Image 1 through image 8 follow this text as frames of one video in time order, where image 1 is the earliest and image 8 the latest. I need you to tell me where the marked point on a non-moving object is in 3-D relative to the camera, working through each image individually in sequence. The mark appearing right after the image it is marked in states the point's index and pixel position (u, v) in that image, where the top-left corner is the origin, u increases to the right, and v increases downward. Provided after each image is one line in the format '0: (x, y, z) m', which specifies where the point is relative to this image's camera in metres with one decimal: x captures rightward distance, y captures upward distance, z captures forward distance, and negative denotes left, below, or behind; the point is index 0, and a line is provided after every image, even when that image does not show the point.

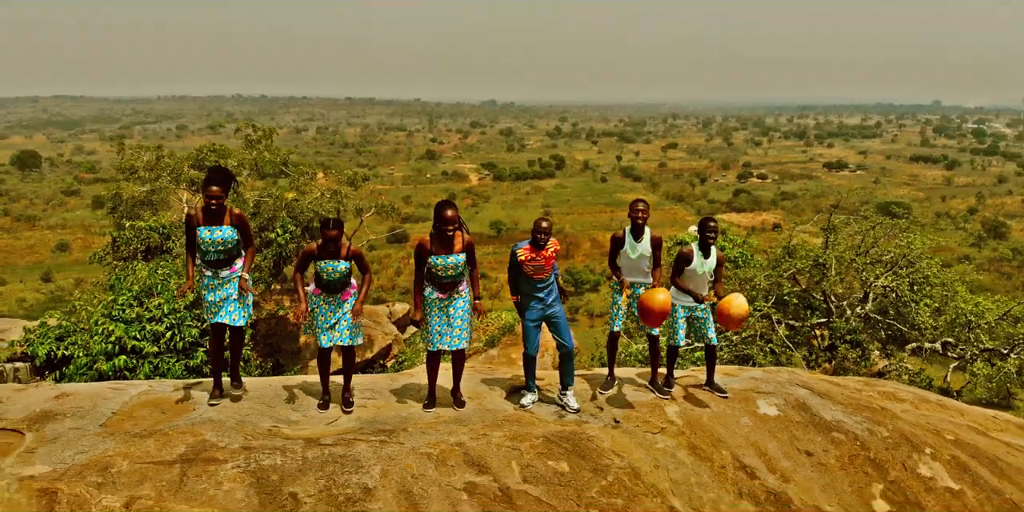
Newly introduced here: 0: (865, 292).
0: (+3.9, -0.4, +9.6) m
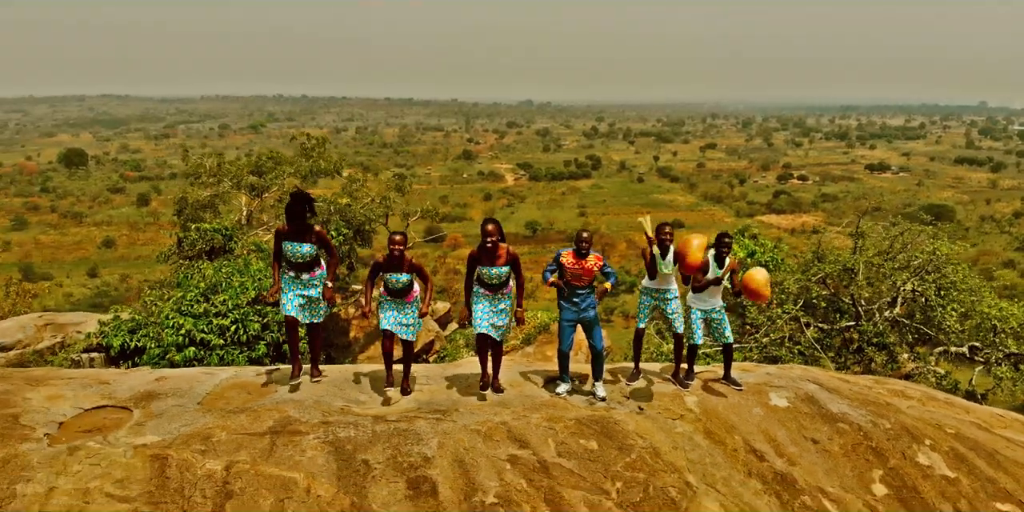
0: (+4.3, -0.4, +9.8) m
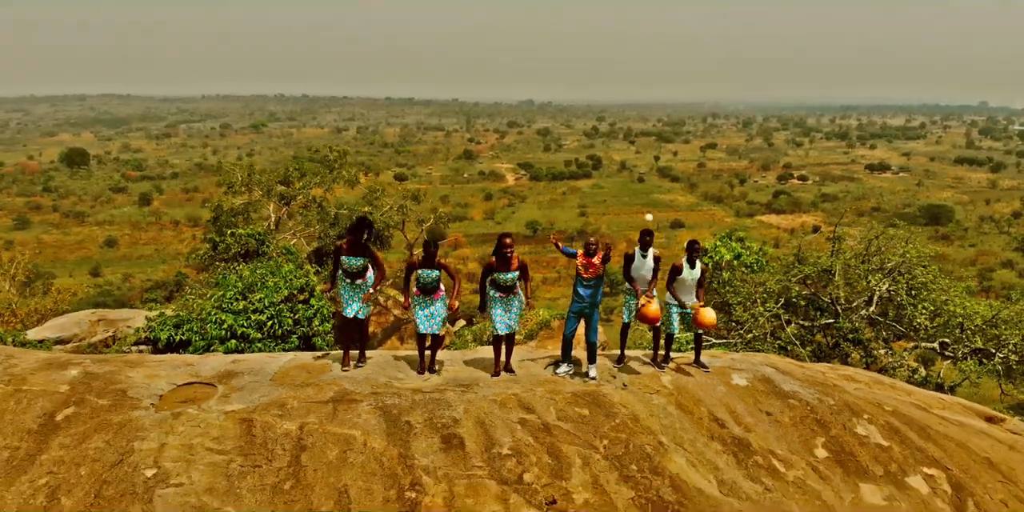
0: (+4.3, -0.5, +10.5) m
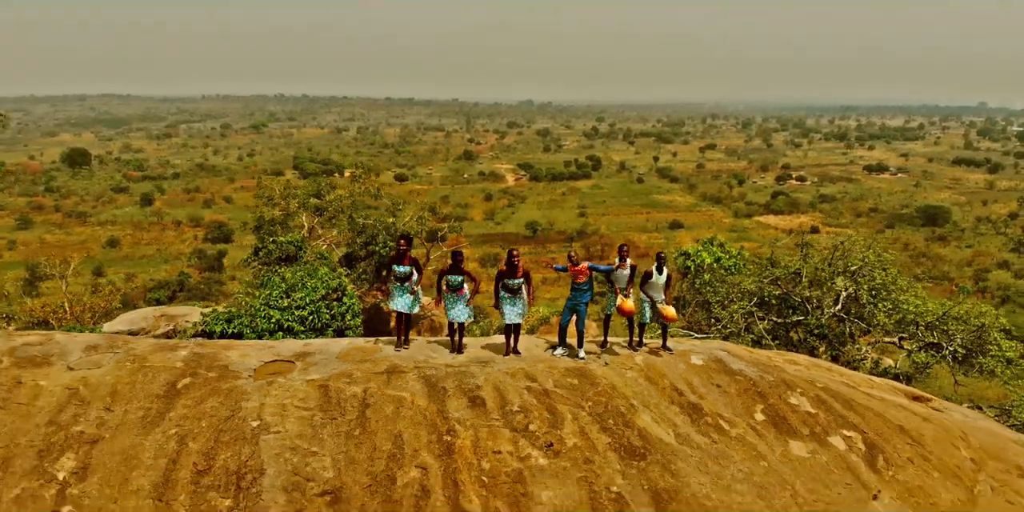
0: (+4.4, -0.5, +11.7) m
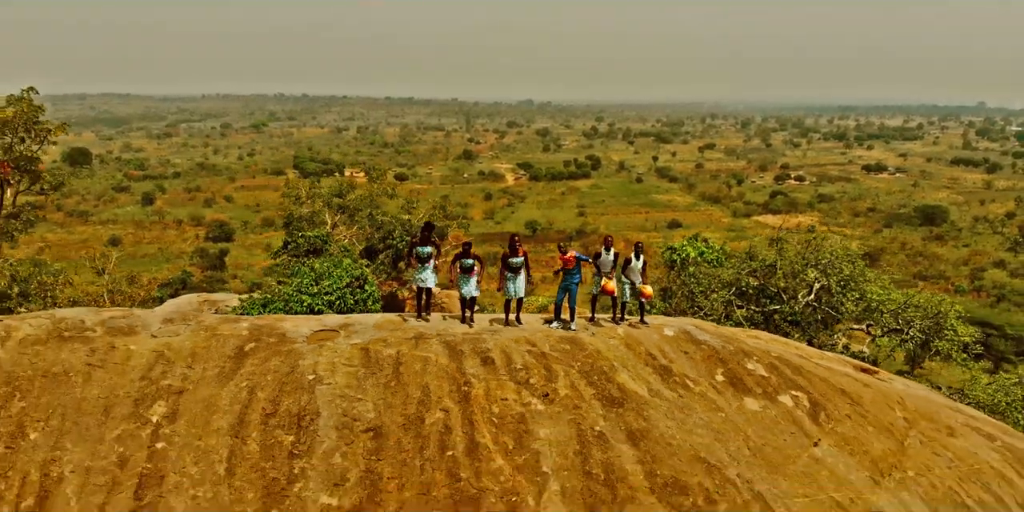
0: (+4.4, -0.4, +12.7) m
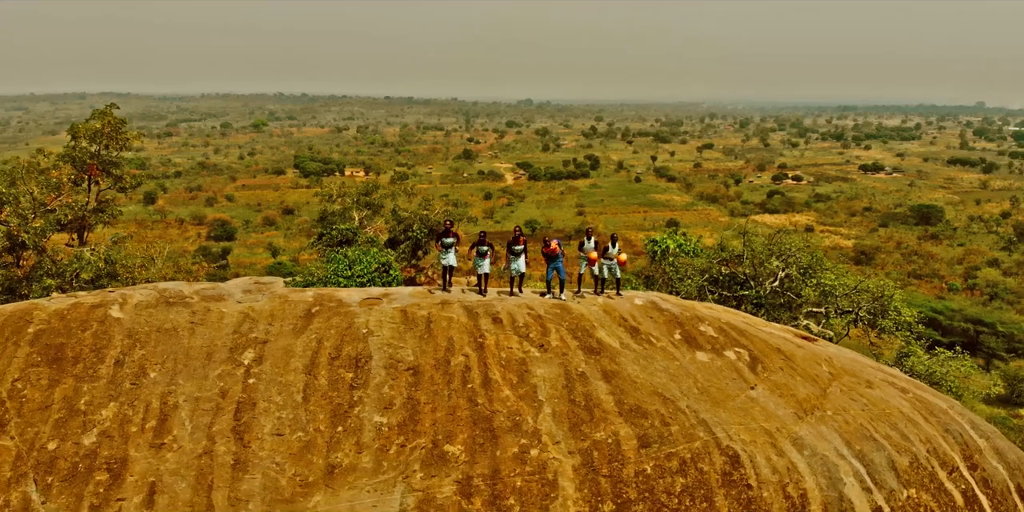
0: (+4.4, -0.3, +14.5) m
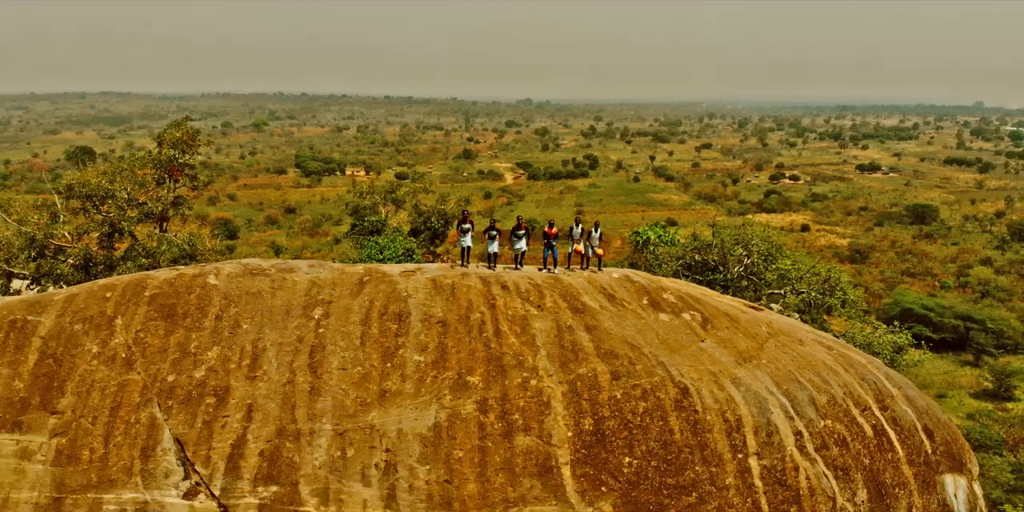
0: (+4.4, -0.1, +16.7) m
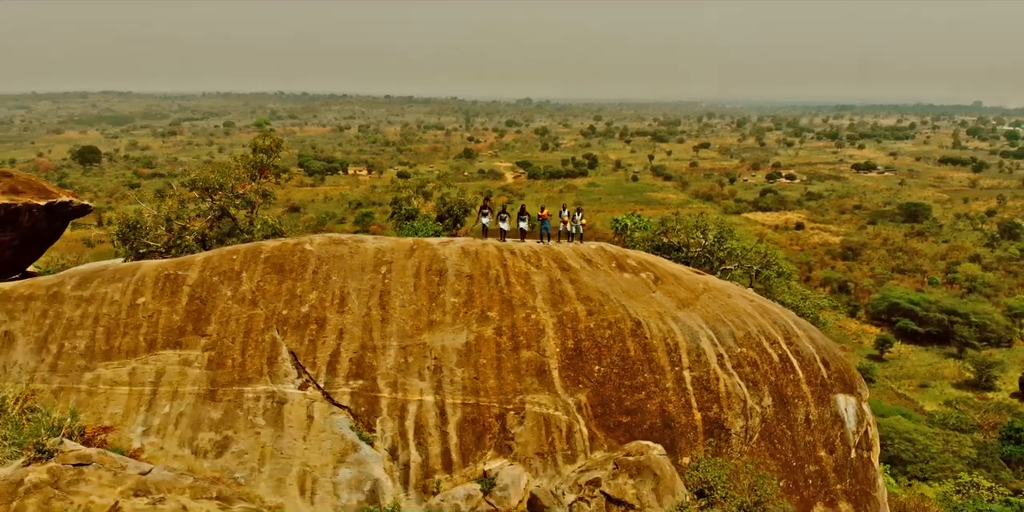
0: (+4.5, +0.3, +20.8) m
